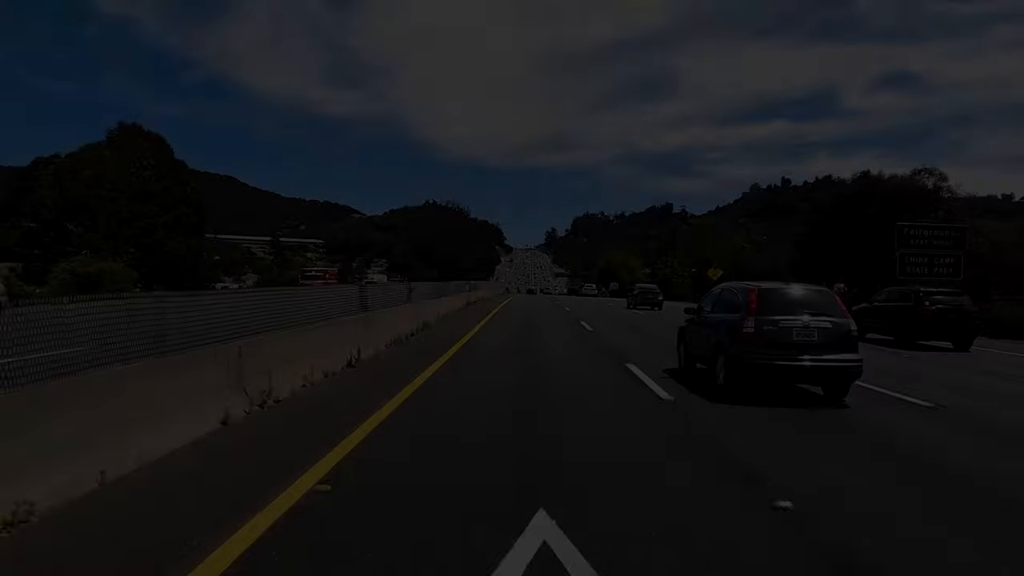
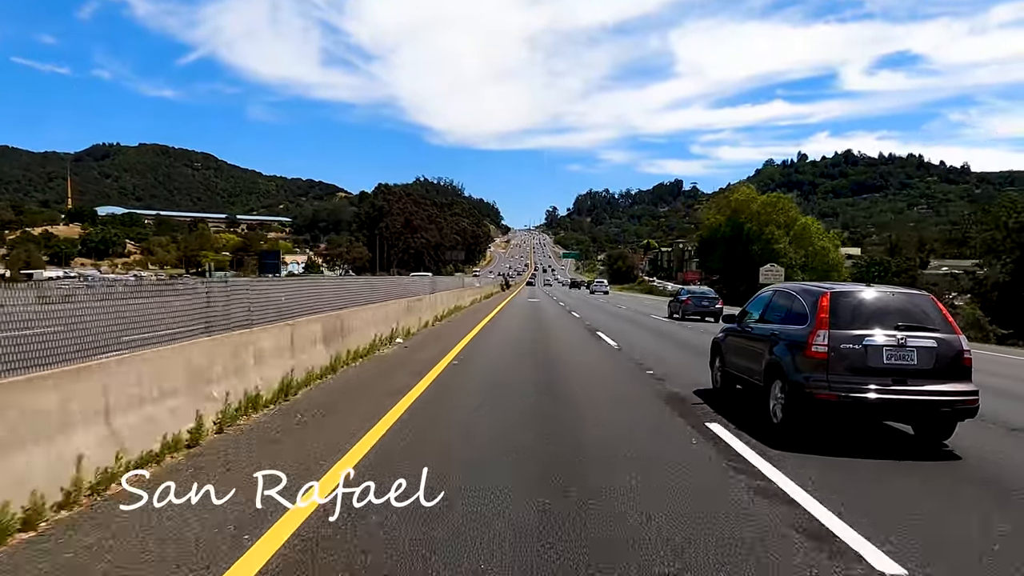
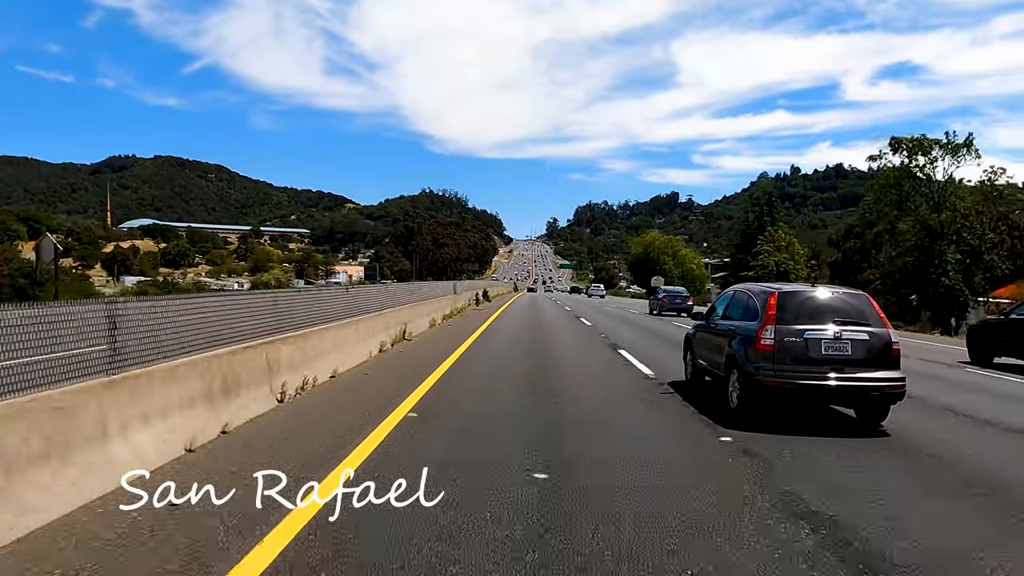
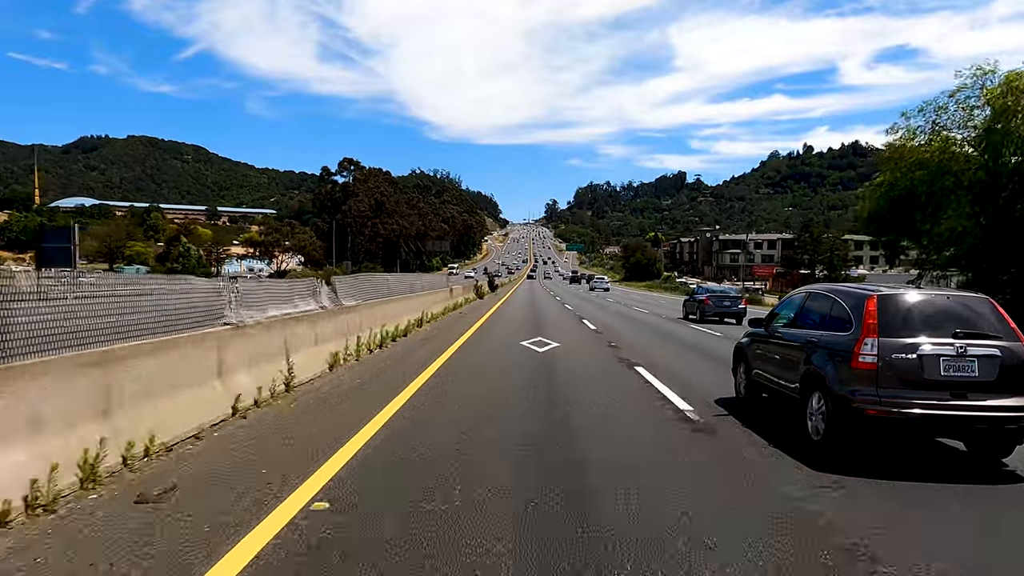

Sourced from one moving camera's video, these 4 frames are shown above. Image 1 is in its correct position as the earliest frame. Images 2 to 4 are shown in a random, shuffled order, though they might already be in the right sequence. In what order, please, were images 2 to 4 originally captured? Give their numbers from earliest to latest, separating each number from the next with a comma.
3, 2, 4
